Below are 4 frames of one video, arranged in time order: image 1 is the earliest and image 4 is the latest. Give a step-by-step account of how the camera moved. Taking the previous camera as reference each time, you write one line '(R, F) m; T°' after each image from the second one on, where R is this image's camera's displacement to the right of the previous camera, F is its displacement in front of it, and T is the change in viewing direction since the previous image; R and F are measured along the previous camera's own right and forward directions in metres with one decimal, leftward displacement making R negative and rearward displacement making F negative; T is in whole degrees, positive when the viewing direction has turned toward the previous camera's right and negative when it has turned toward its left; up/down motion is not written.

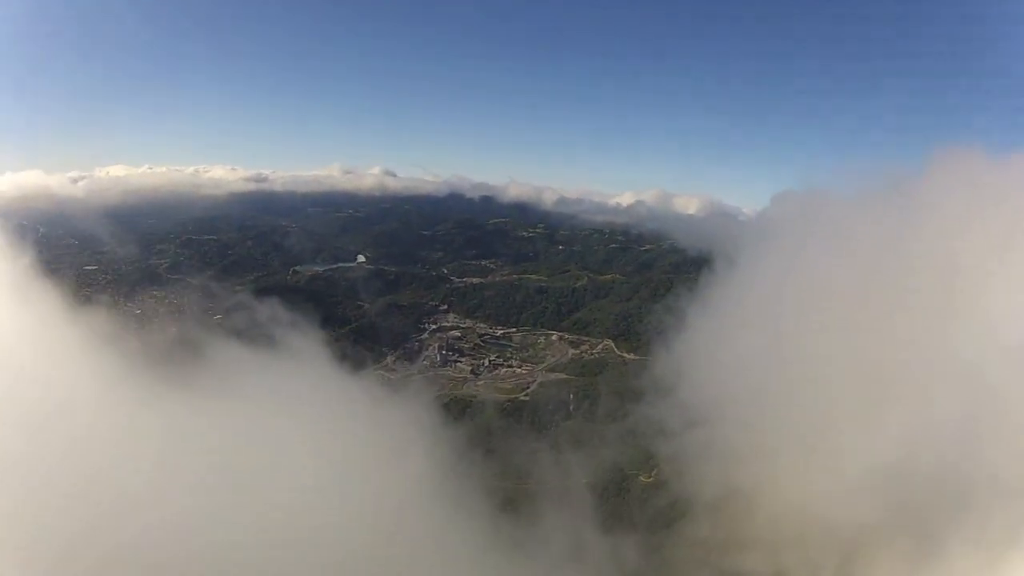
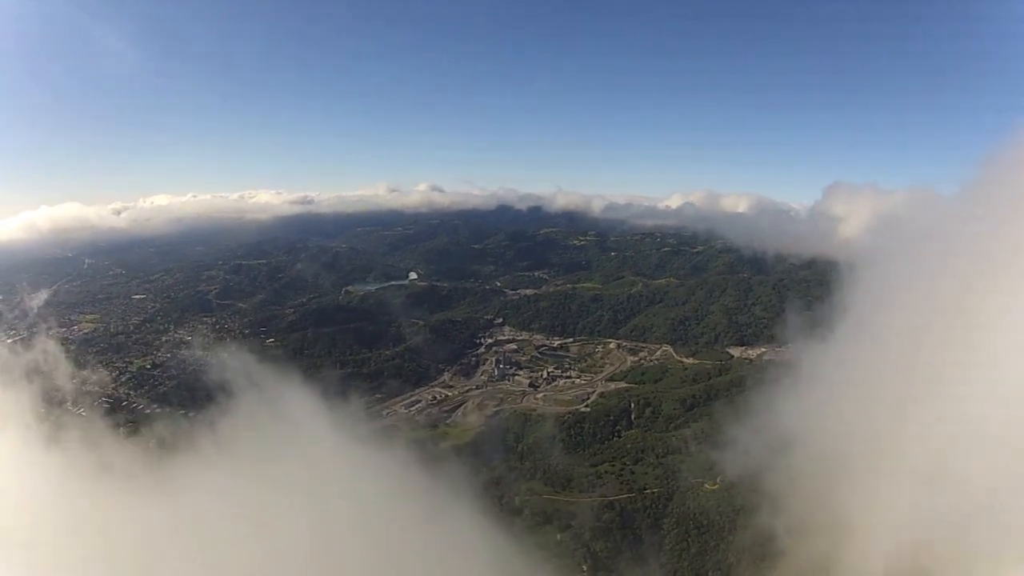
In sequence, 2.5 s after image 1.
(+0.2, +2.3) m; -5°
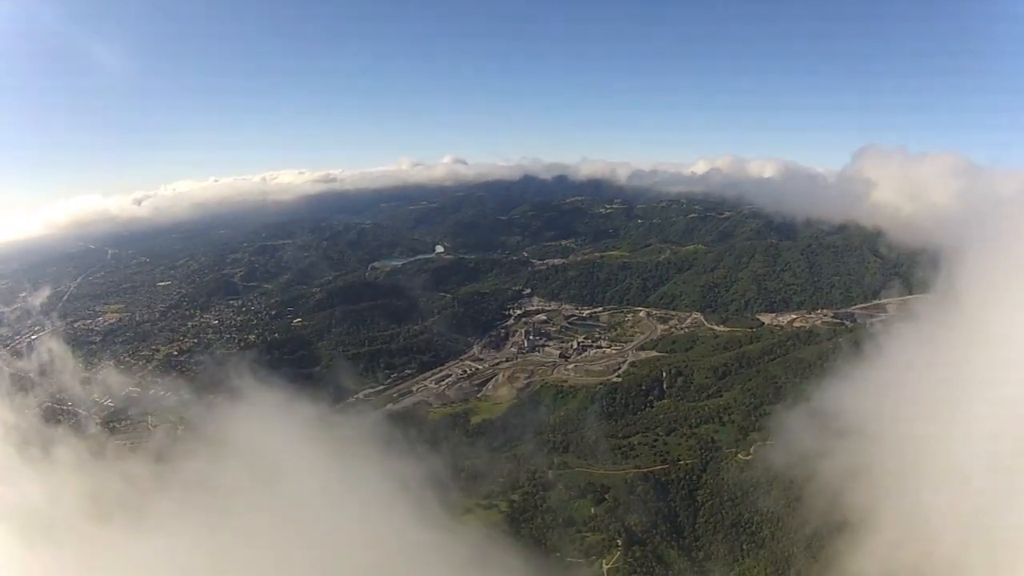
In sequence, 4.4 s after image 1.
(+0.1, +1.1) m; -3°
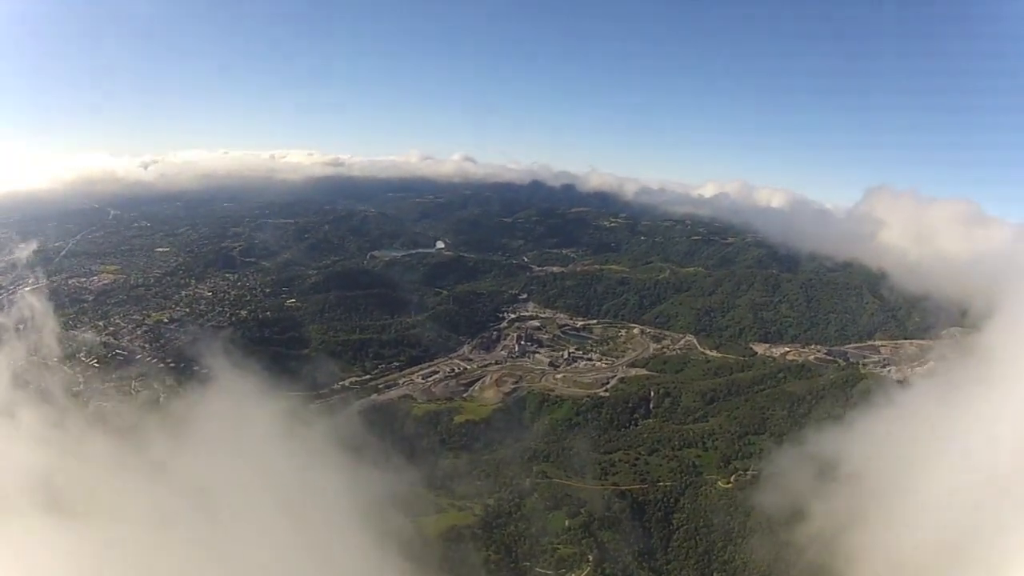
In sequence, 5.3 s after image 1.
(-0.1, +0.2) m; 0°
